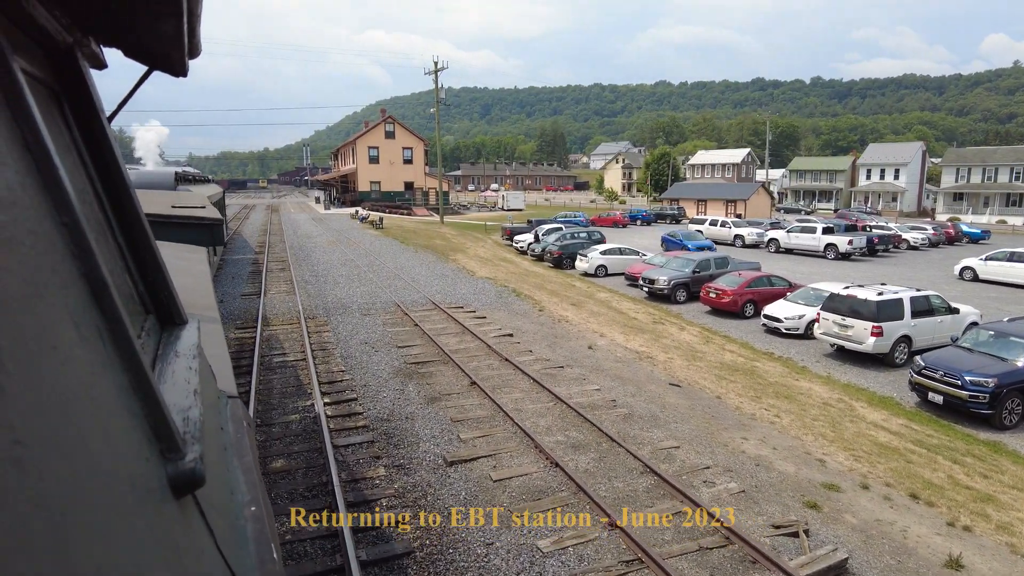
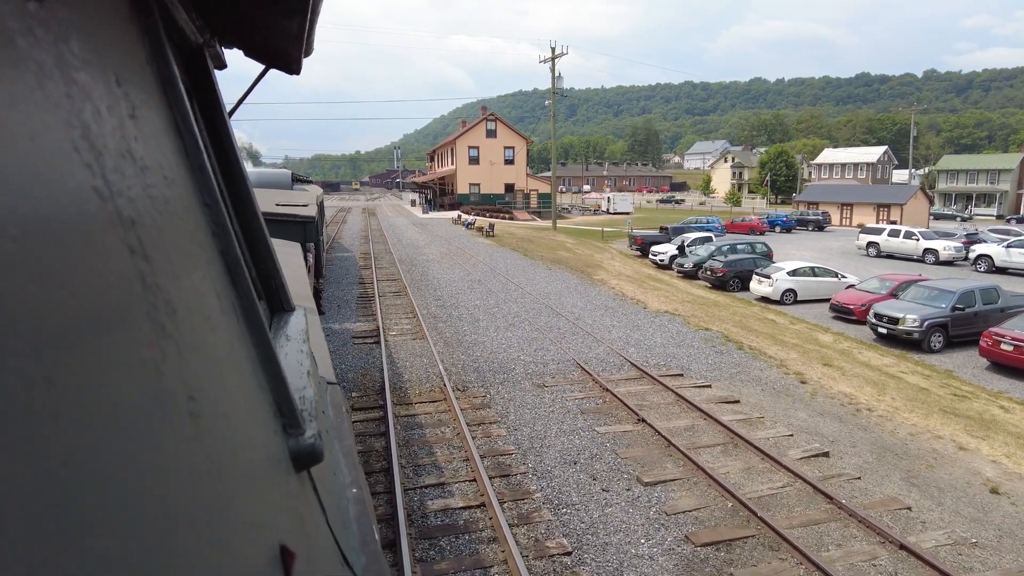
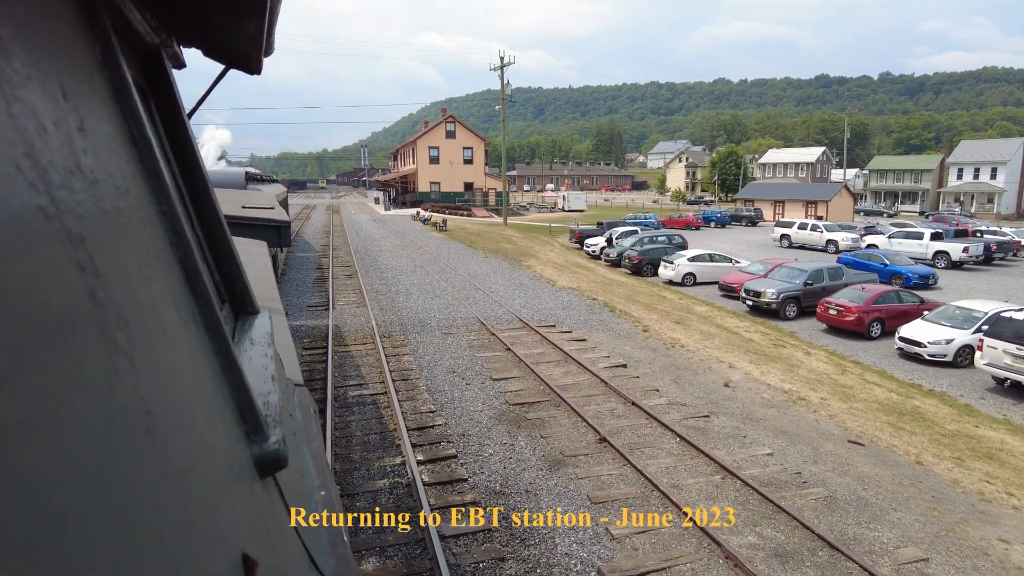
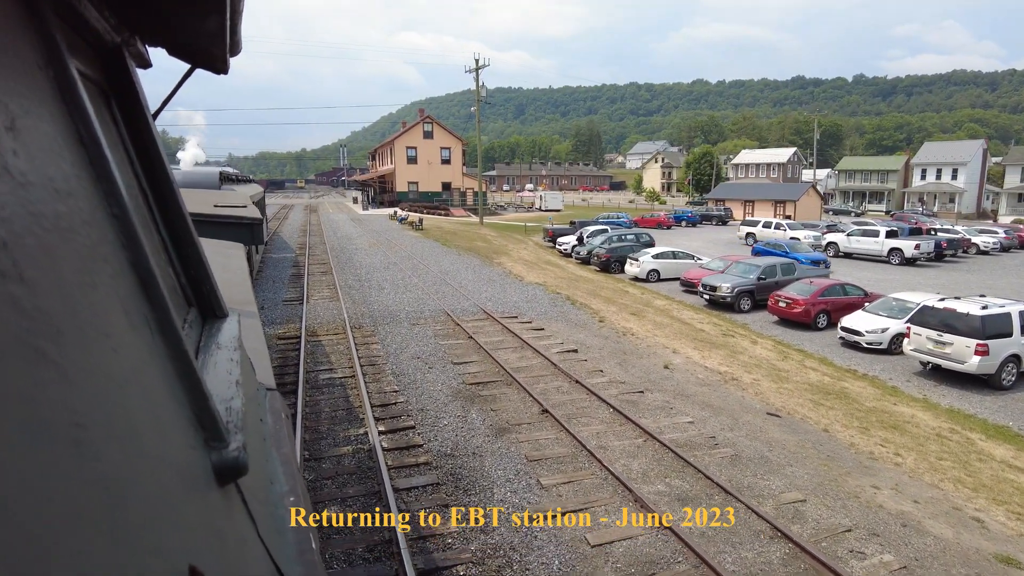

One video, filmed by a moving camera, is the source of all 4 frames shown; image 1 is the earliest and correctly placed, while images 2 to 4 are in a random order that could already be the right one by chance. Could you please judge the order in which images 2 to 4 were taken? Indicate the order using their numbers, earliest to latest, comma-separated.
4, 3, 2
